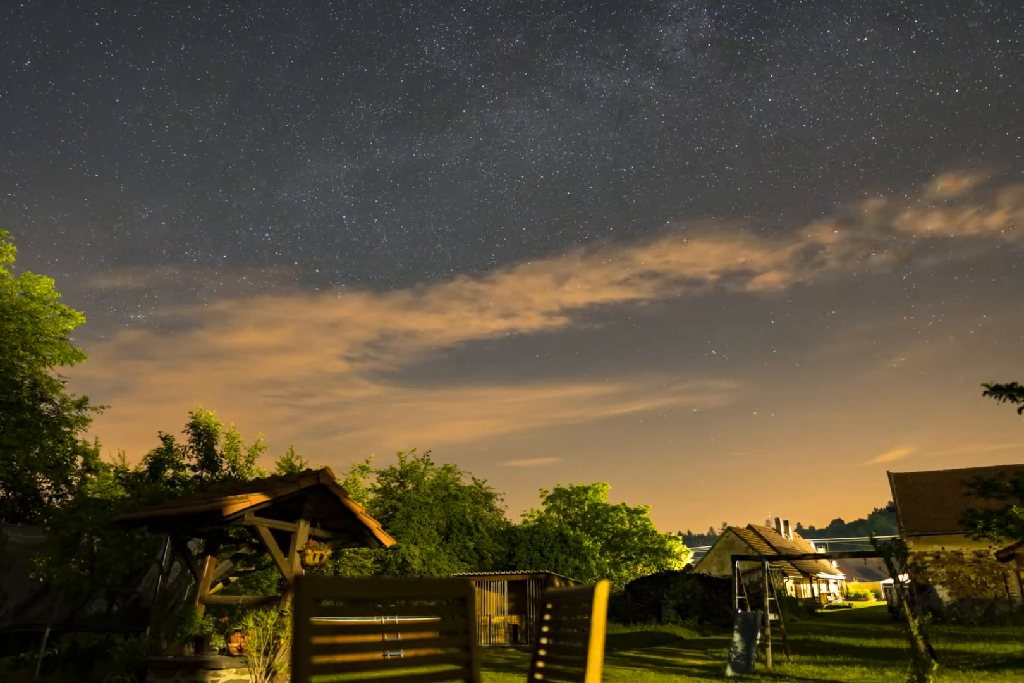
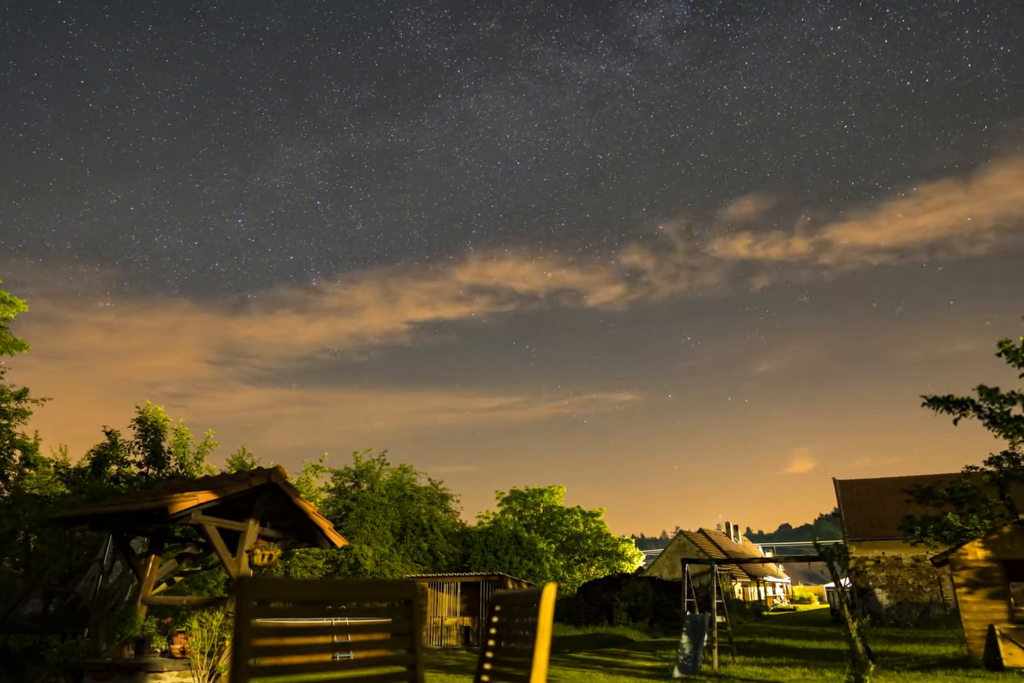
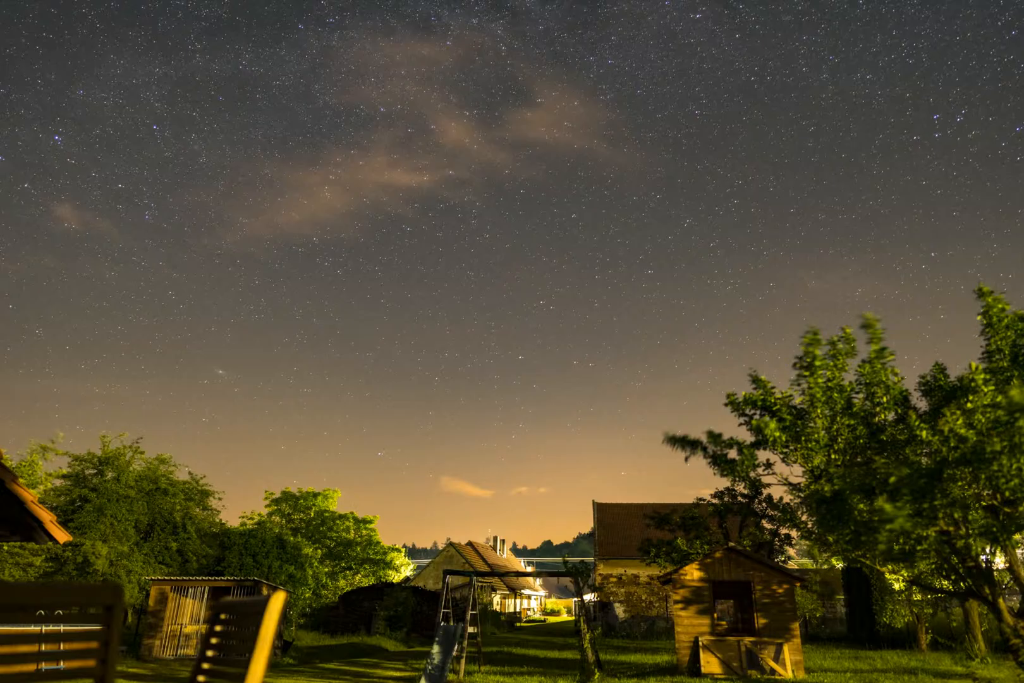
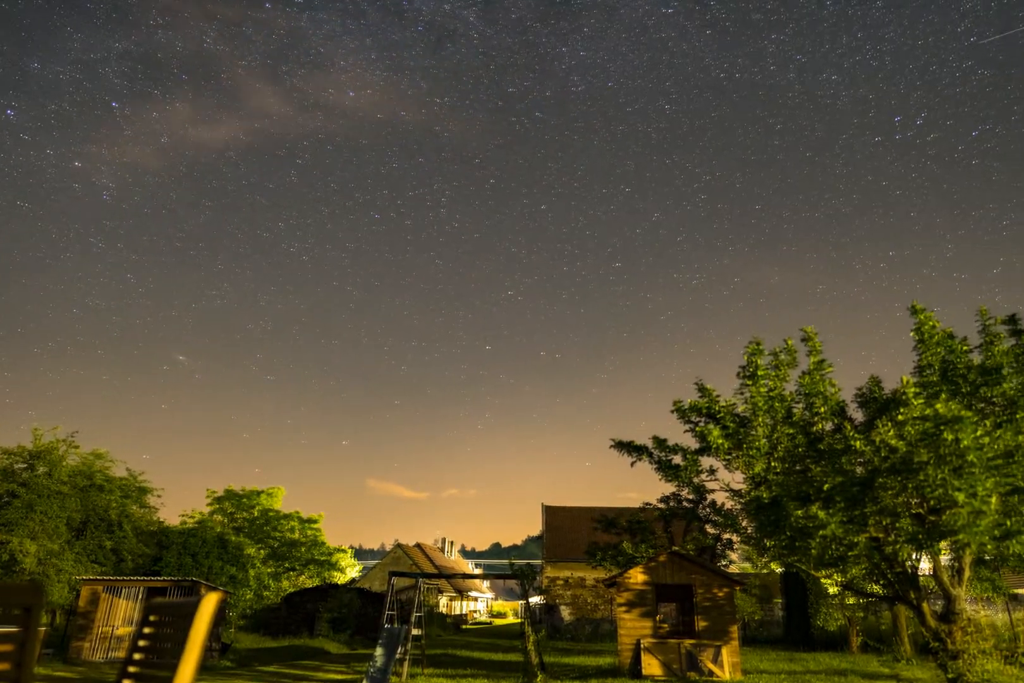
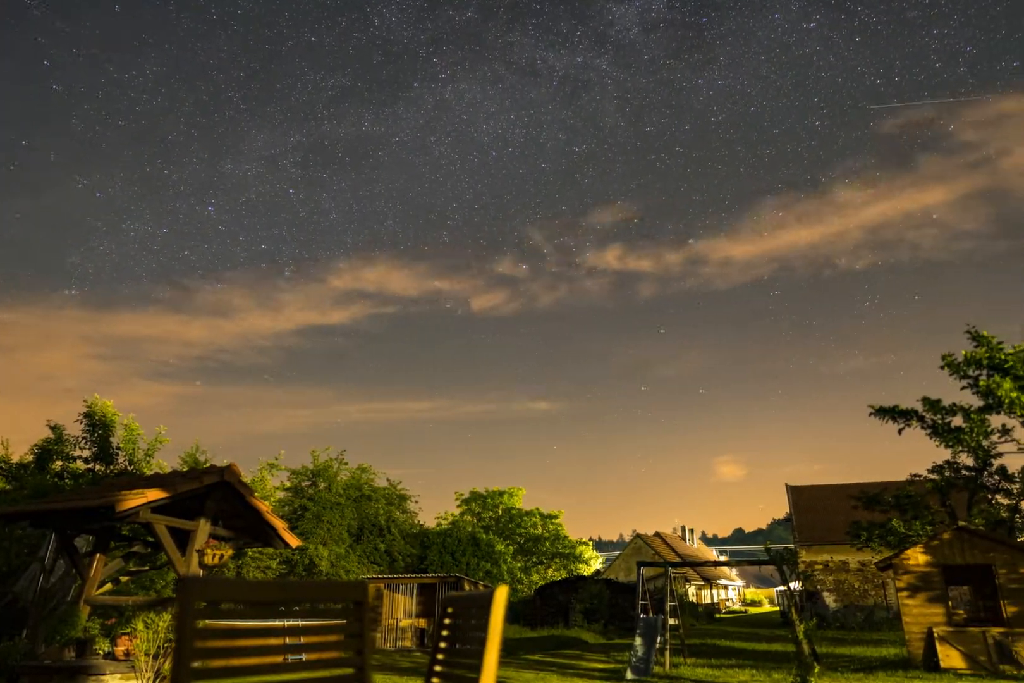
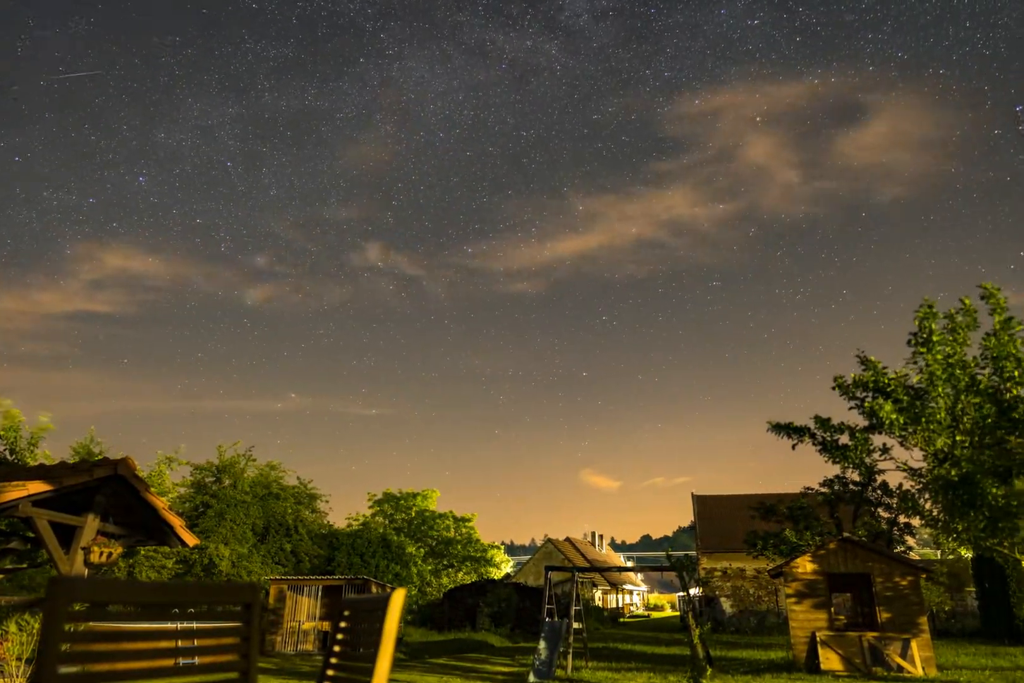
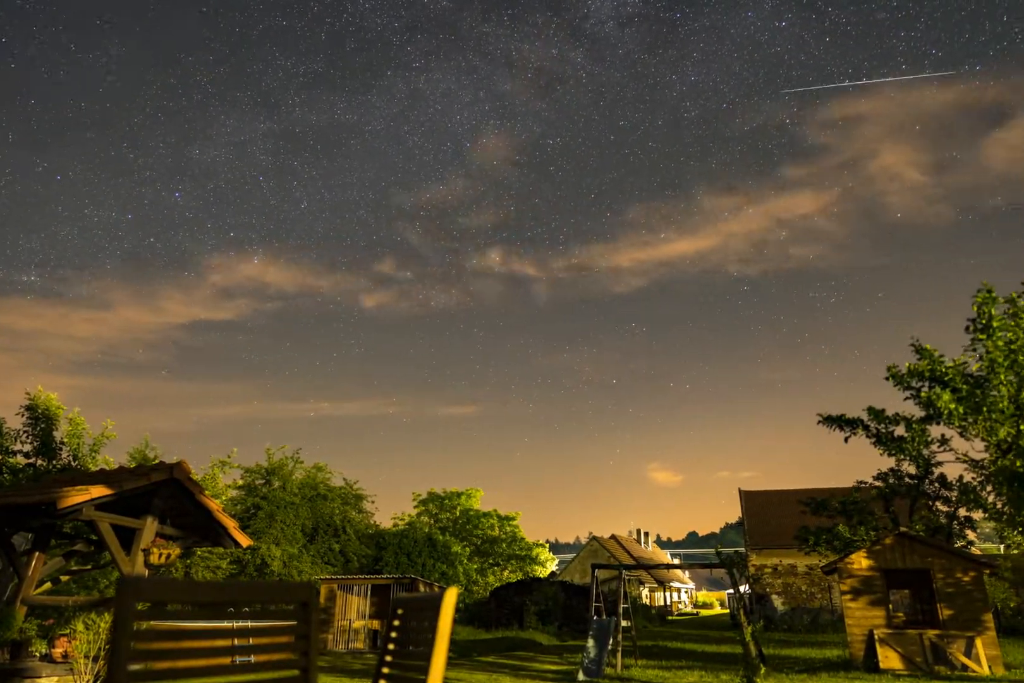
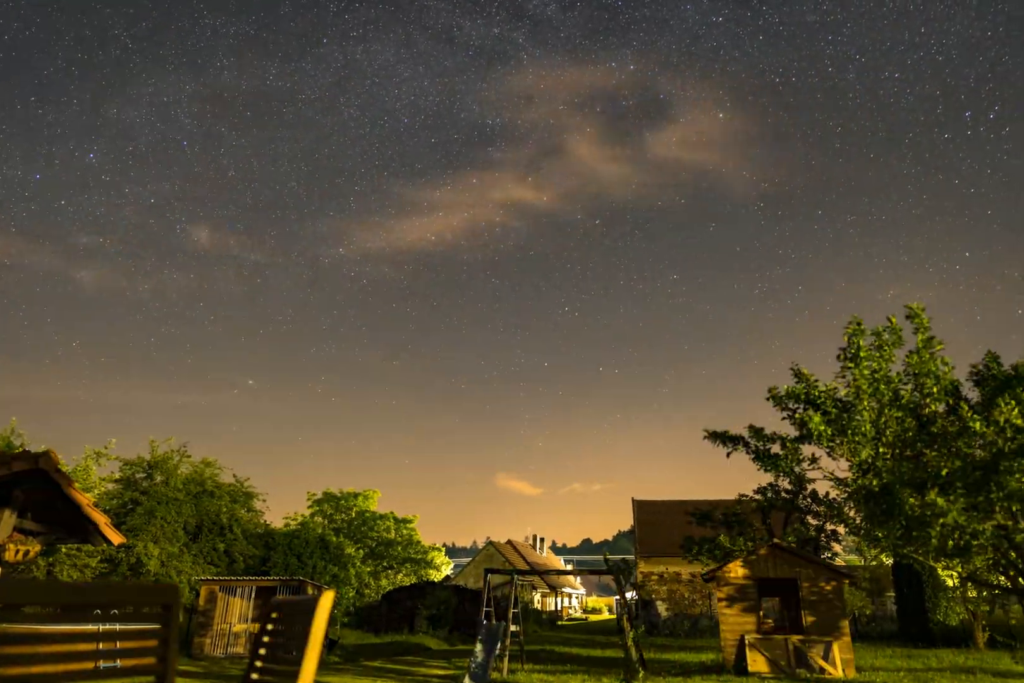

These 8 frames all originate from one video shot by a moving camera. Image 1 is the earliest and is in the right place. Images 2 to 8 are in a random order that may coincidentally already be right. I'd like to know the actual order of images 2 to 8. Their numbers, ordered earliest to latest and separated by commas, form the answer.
2, 5, 7, 6, 8, 3, 4
